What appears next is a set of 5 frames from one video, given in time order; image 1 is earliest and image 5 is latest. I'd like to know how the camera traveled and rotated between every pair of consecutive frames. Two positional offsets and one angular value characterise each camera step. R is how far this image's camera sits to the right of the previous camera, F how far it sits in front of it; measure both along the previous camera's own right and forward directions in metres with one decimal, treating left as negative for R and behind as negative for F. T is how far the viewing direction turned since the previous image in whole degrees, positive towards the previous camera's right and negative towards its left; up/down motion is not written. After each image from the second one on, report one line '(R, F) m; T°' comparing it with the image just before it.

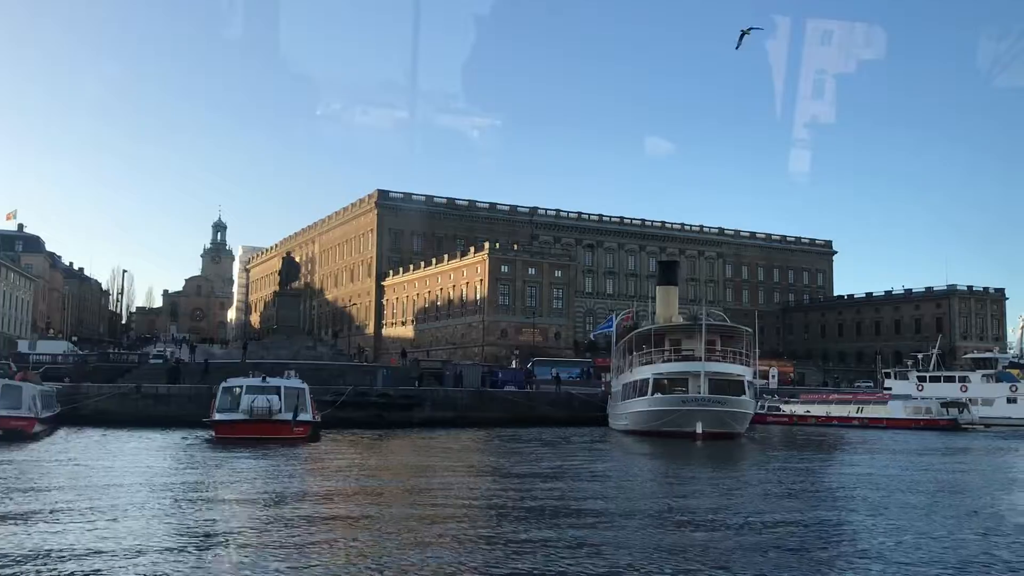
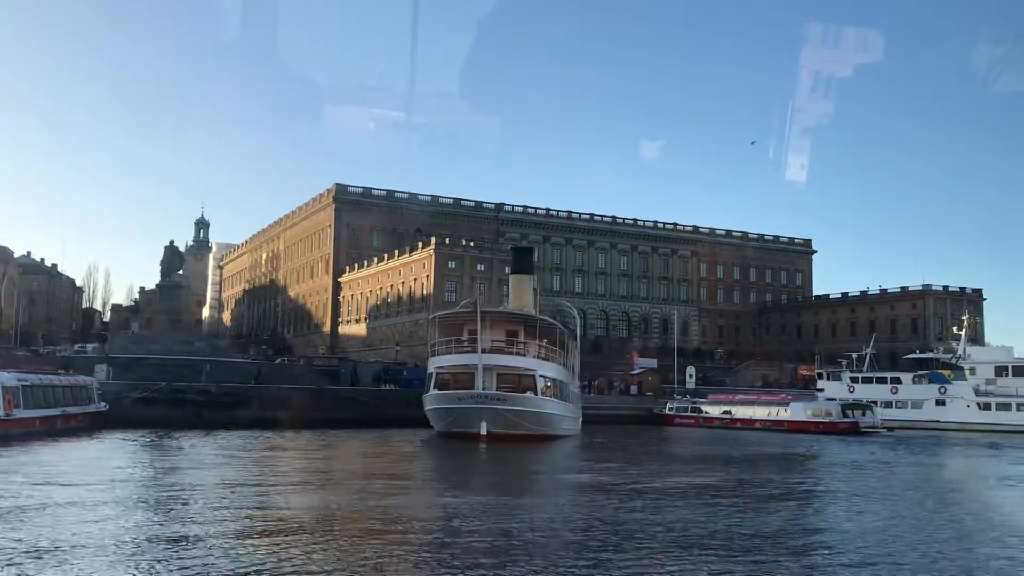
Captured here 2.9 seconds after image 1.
(+5.9, +3.2) m; 0°
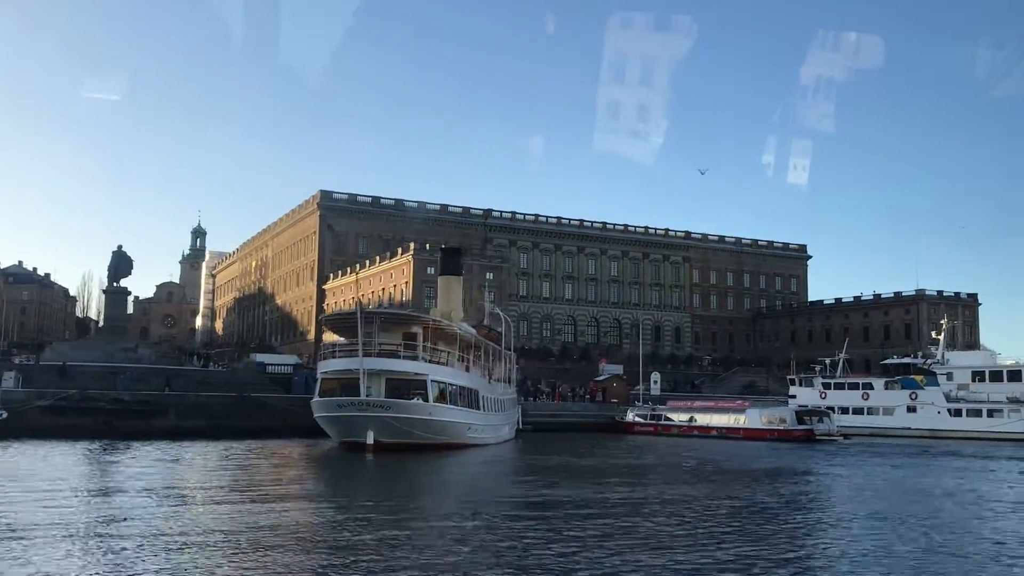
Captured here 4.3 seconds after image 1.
(+2.7, +1.4) m; 0°
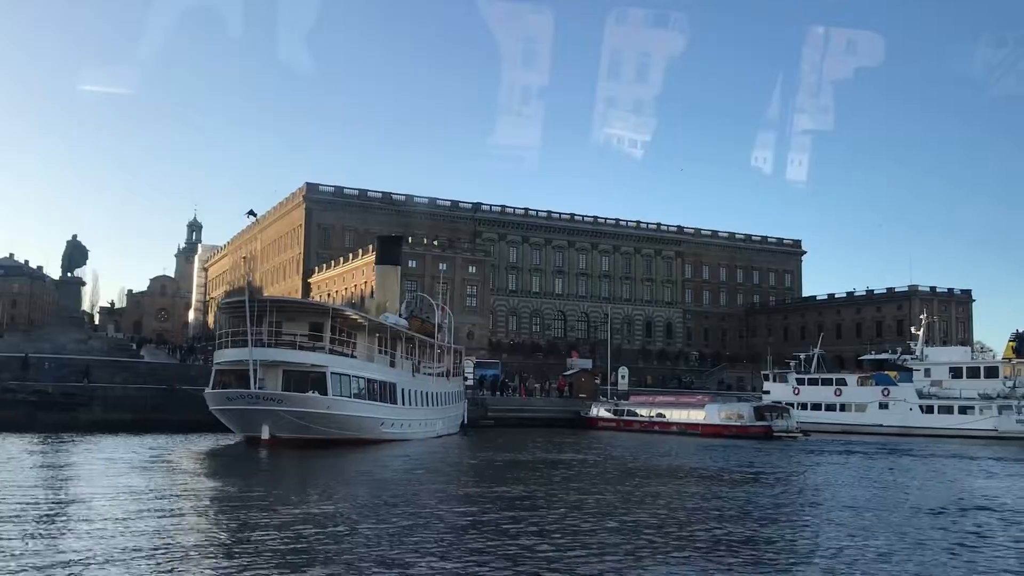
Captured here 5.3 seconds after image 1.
(+2.1, +1.2) m; 0°
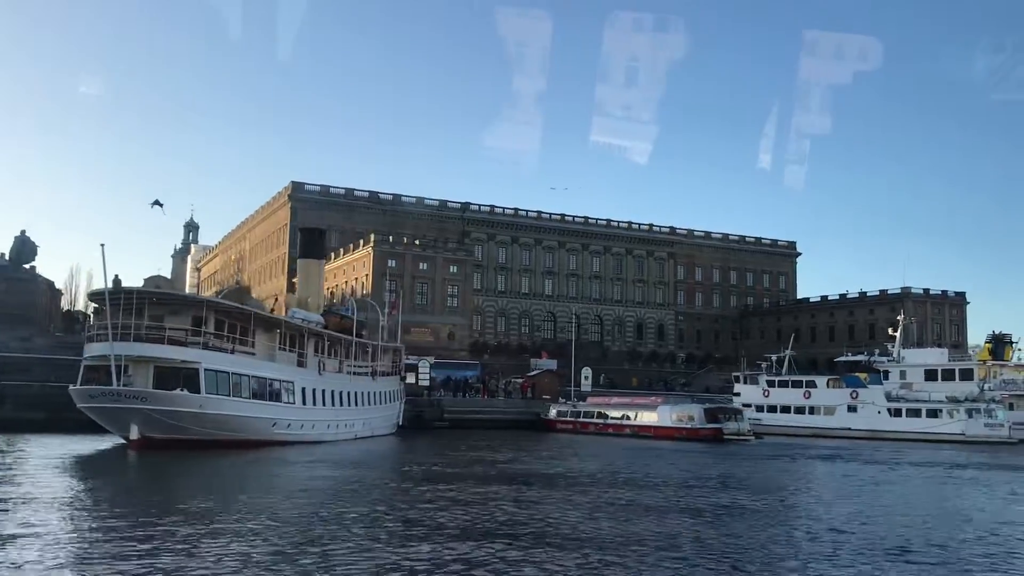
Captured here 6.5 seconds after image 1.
(+2.4, +1.3) m; 0°
